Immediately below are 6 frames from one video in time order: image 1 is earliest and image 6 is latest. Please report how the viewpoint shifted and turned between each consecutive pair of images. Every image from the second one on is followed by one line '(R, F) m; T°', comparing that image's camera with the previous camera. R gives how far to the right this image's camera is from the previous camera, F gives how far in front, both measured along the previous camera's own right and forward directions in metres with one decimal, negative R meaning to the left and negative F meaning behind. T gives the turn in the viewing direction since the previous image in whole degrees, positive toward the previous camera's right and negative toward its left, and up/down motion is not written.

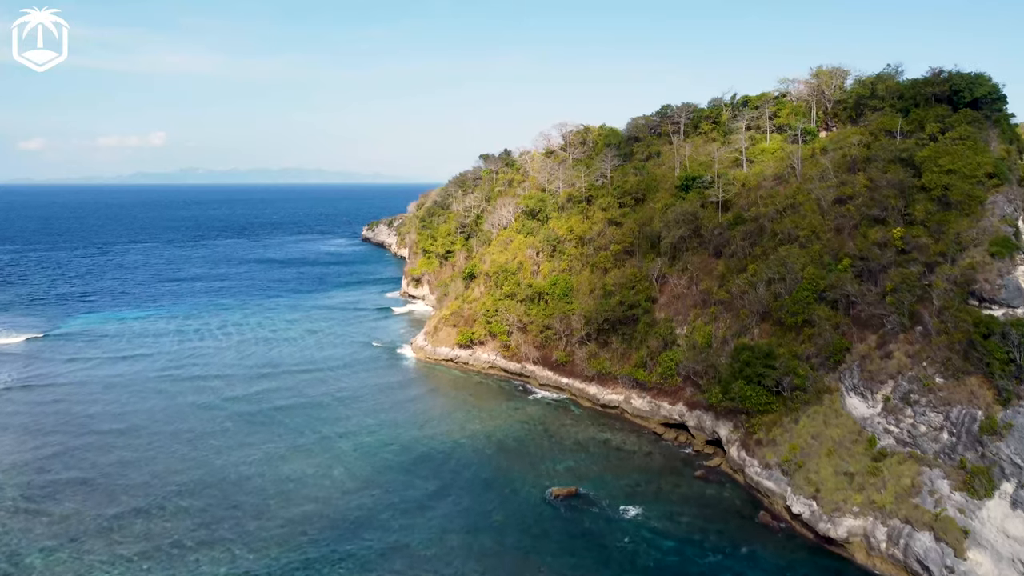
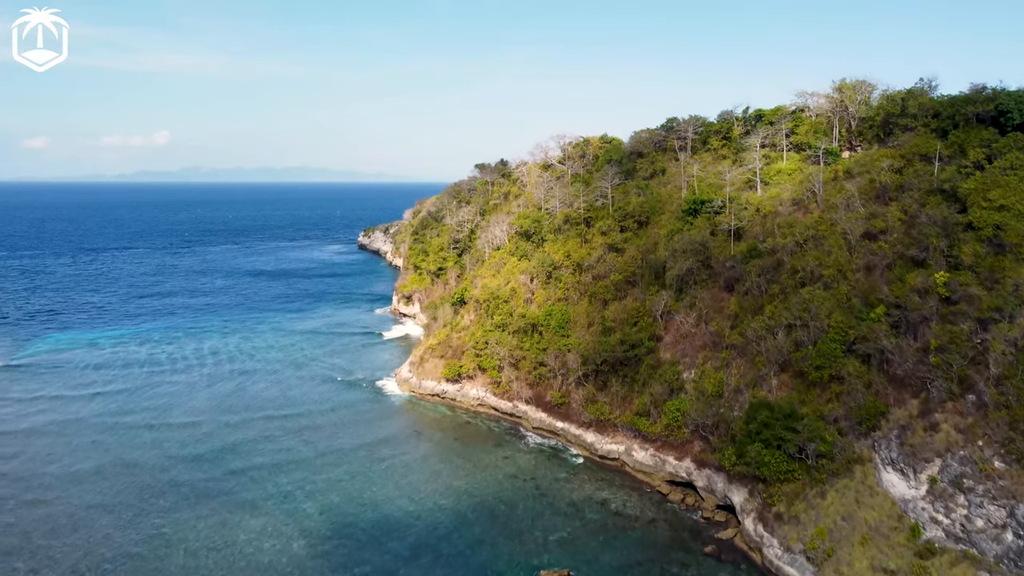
(+0.8, +3.9) m; 0°
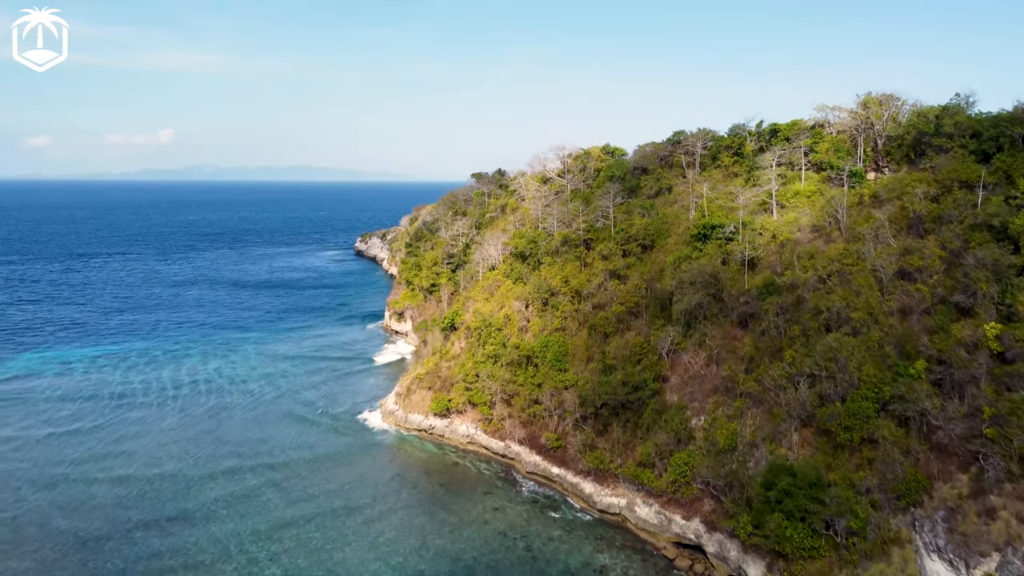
(+0.6, +3.3) m; 0°
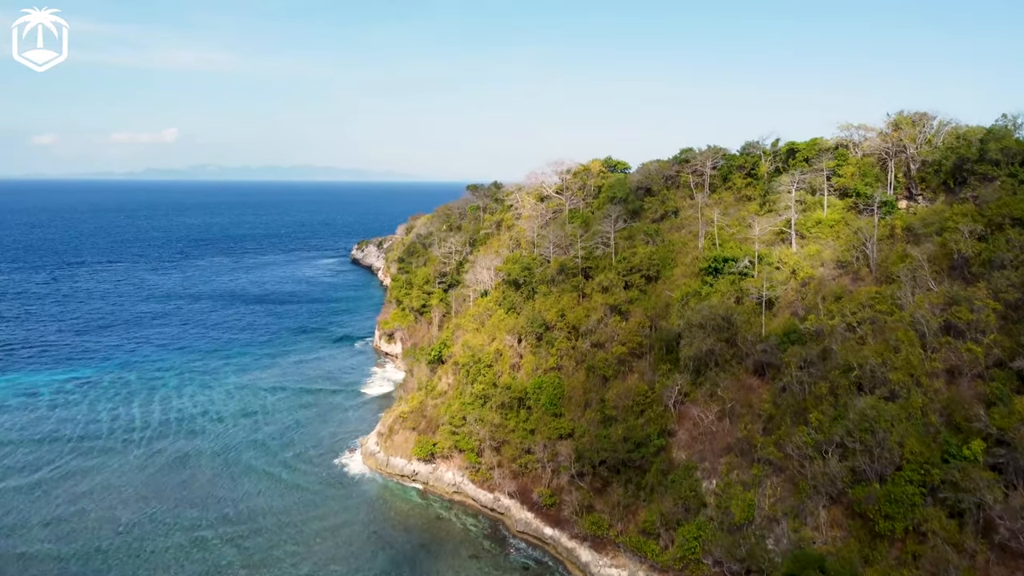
(+0.7, +3.6) m; 0°
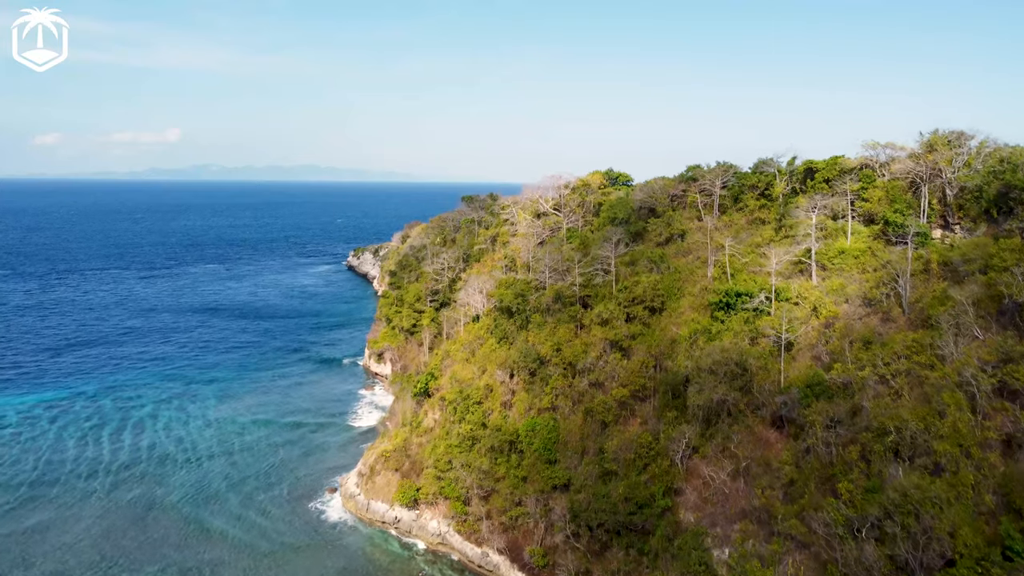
(+0.6, +3.2) m; 0°
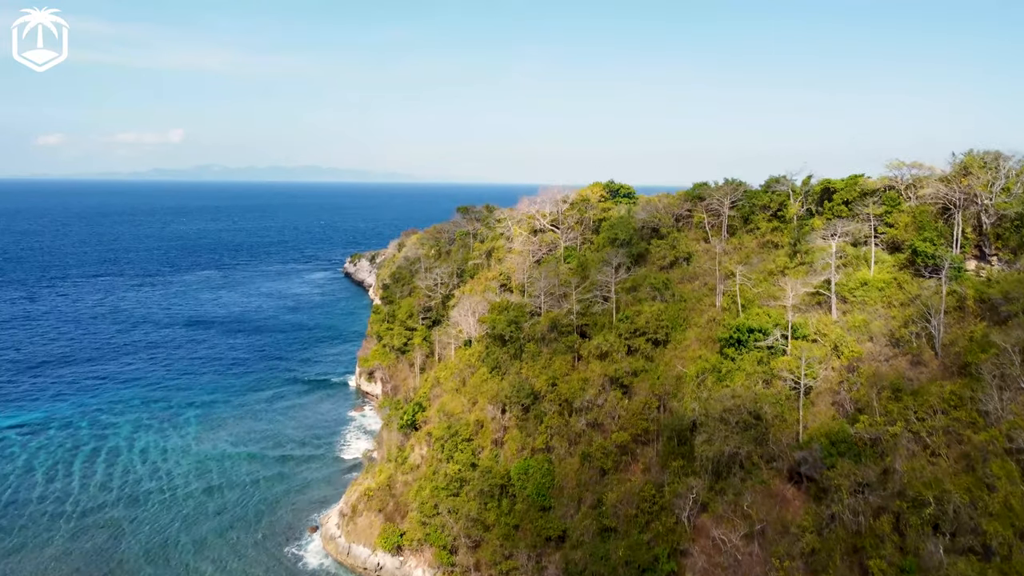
(+0.5, +2.6) m; 0°
